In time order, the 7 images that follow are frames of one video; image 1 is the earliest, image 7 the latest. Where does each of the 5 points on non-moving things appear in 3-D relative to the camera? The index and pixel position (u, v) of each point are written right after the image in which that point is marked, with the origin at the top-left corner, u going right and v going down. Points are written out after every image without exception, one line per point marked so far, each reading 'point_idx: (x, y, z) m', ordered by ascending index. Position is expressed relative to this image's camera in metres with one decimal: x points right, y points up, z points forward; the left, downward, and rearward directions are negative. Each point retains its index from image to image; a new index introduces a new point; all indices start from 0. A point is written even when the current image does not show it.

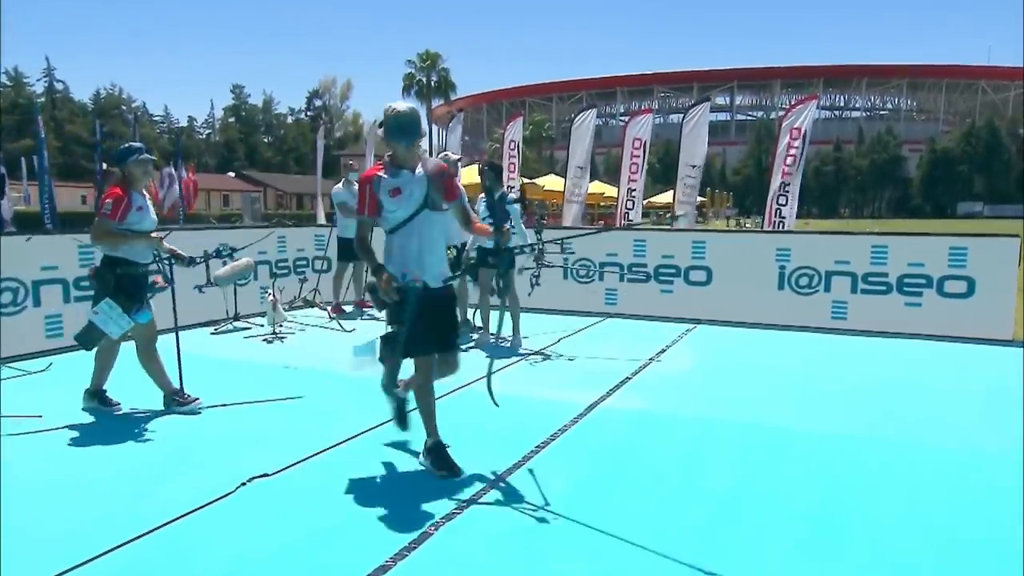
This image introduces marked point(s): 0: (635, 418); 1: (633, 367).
0: (+1.1, -1.1, +6.2) m
1: (+1.2, -0.8, +7.3) m
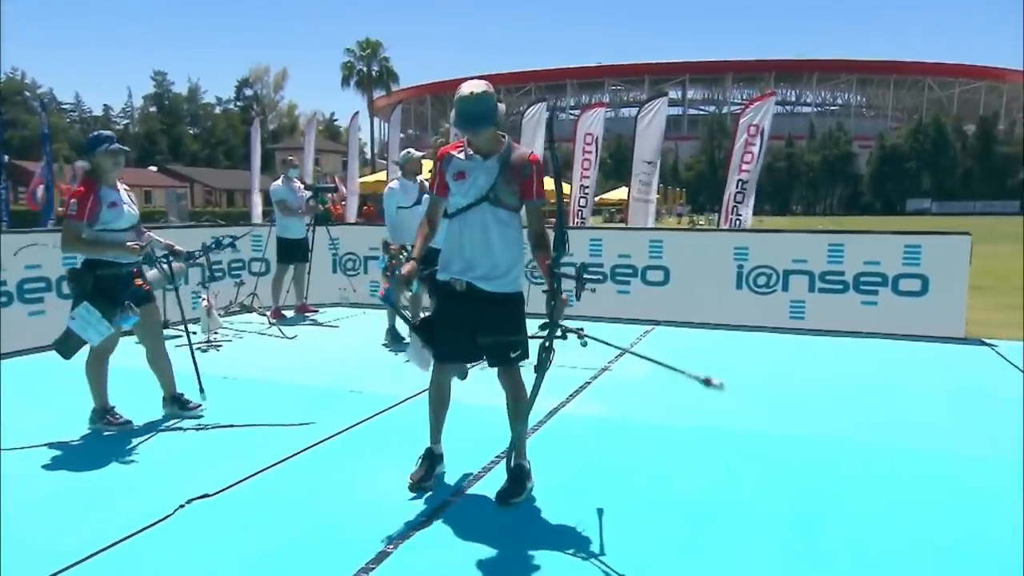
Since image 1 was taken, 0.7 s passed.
0: (+0.8, -1.1, +6.0) m
1: (+0.8, -0.8, +7.1) m
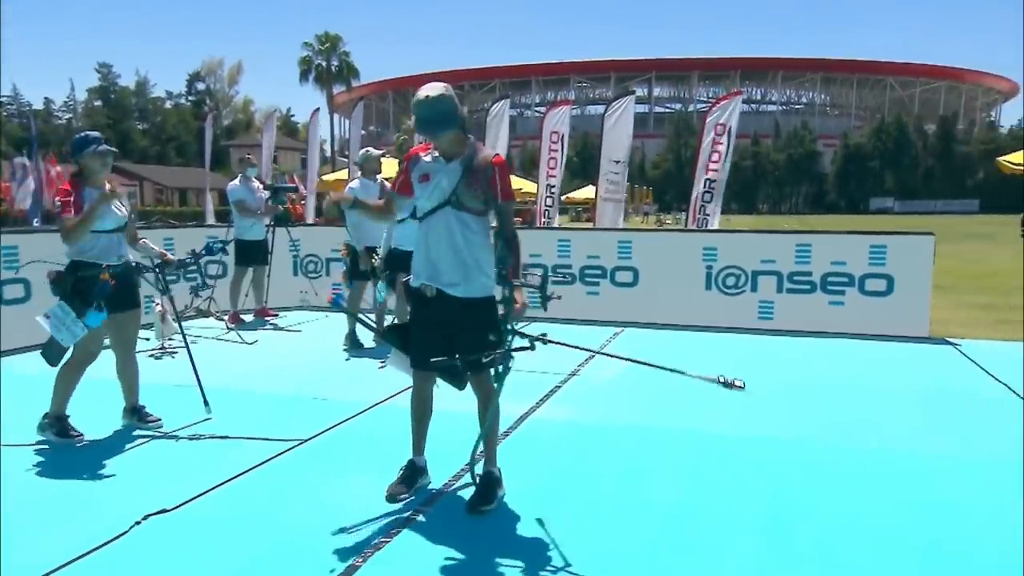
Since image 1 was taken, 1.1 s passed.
0: (+0.5, -1.2, +5.9) m
1: (+0.5, -0.8, +7.0) m
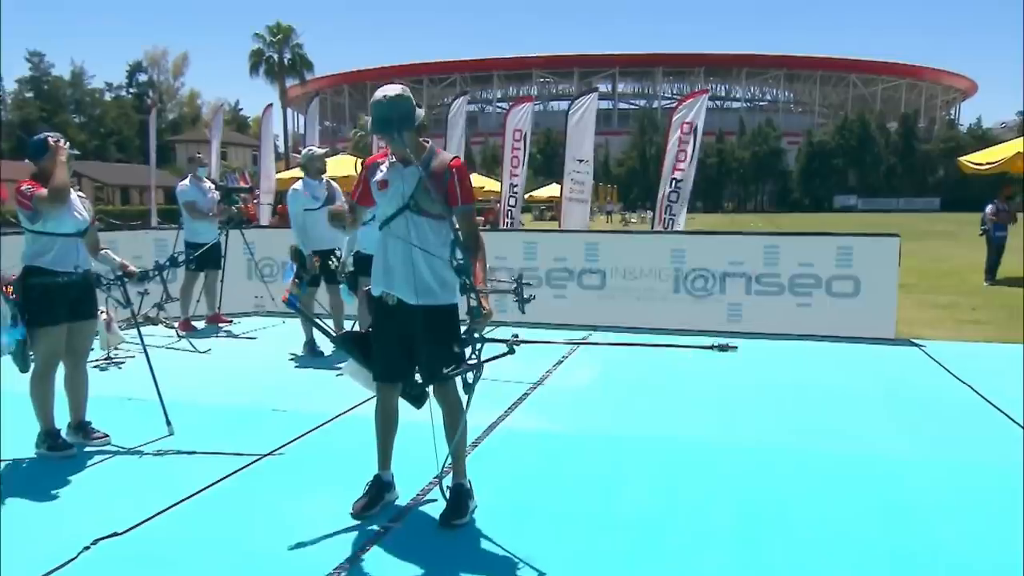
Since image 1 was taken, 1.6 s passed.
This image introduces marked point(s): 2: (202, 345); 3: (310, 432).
0: (+0.3, -1.2, +5.8) m
1: (+0.2, -0.9, +6.9) m
2: (-3.5, -0.6, +8.0) m
3: (-1.7, -1.2, +6.1) m
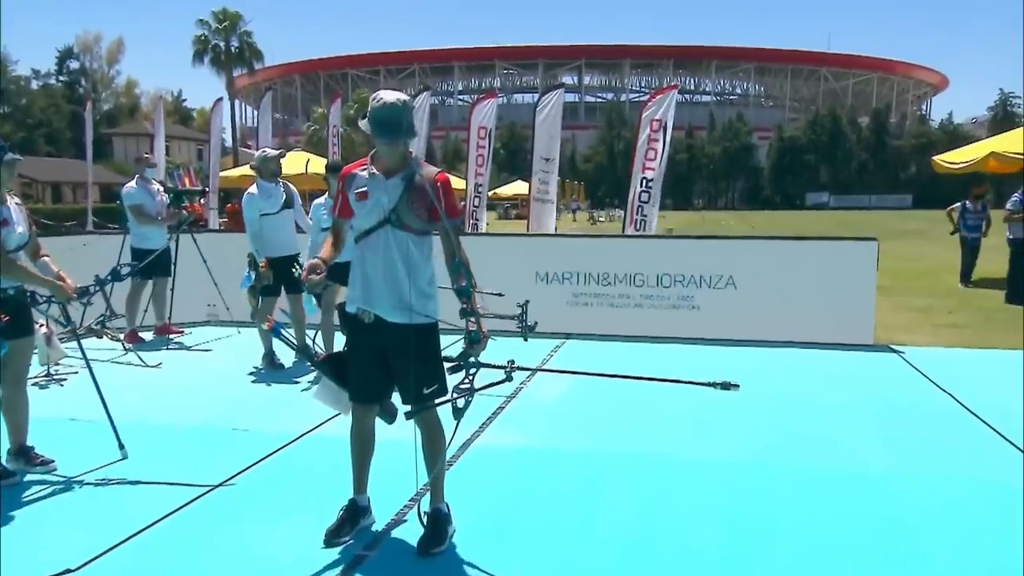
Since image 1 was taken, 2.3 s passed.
0: (0.0, -1.3, +5.6) m
1: (-0.1, -0.9, +6.6) m
2: (-3.8, -0.7, +7.6) m
3: (-1.9, -1.4, +5.7) m
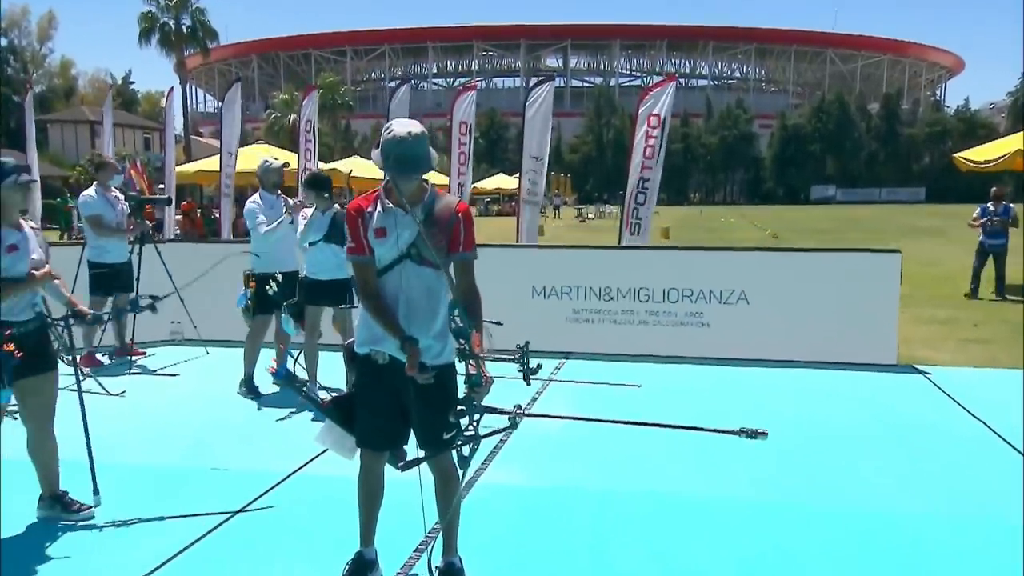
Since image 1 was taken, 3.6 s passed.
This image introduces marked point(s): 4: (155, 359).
0: (0.0, -1.5, +5.1) m
1: (-0.2, -1.1, +6.1) m
2: (-3.9, -0.9, +7.0) m
3: (-2.0, -1.6, +5.2) m
4: (-3.9, -0.6, +7.8) m
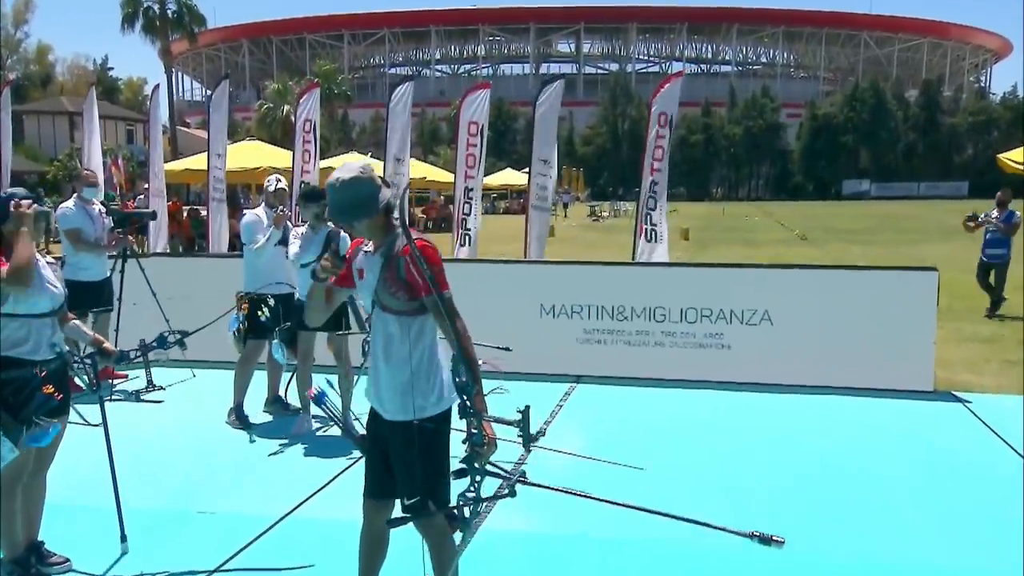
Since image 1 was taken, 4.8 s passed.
0: (+0.2, -1.7, +4.9) m
1: (0.0, -1.2, +5.9) m
2: (-3.8, -1.1, +6.8) m
3: (-1.8, -1.8, +5.1) m
4: (-3.8, -0.8, +7.6) m
